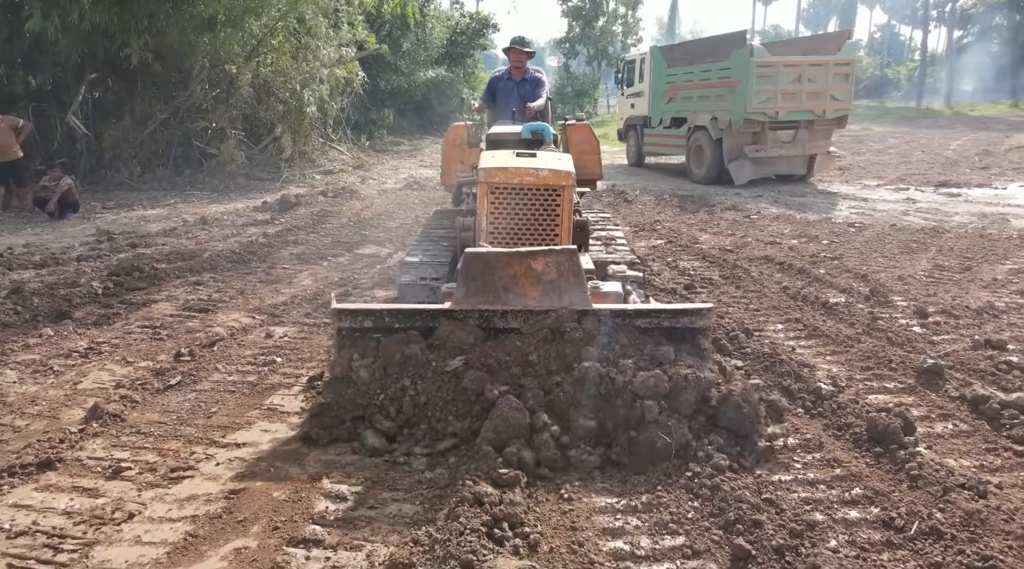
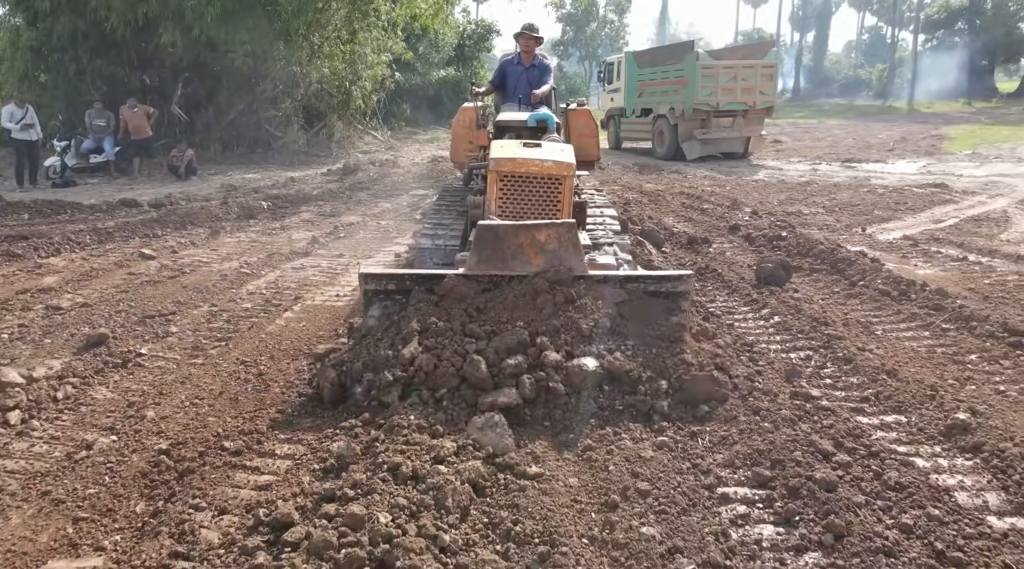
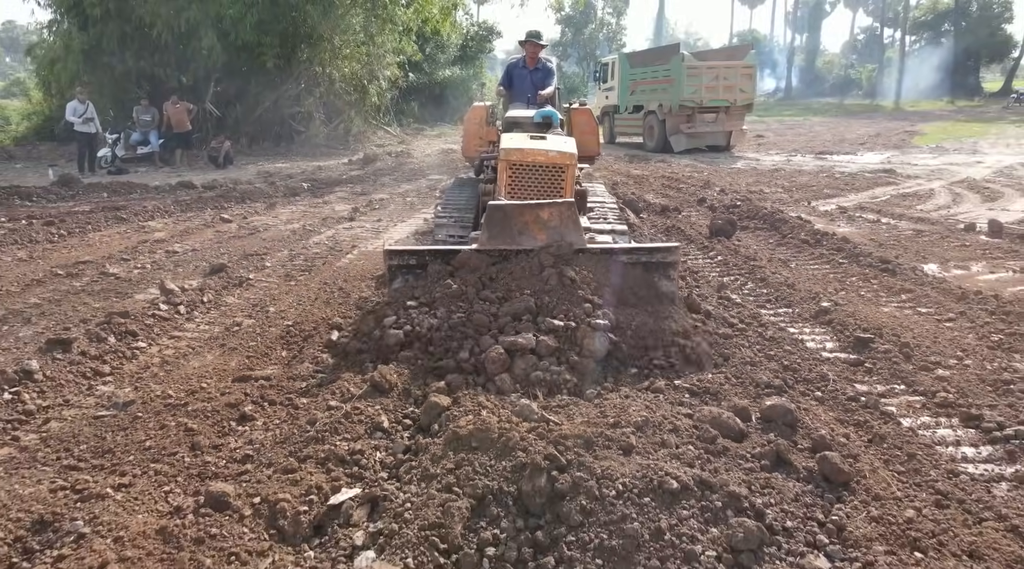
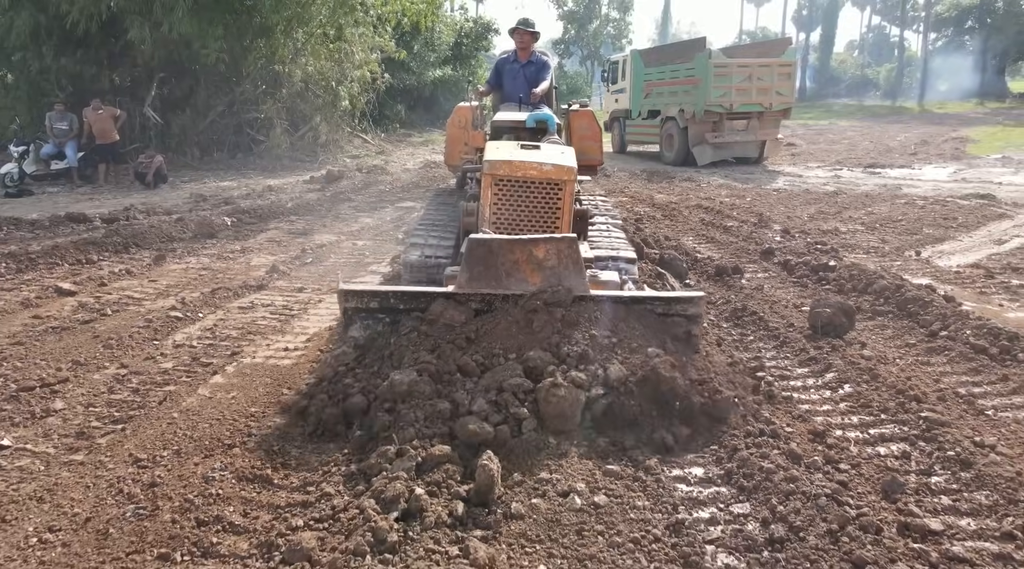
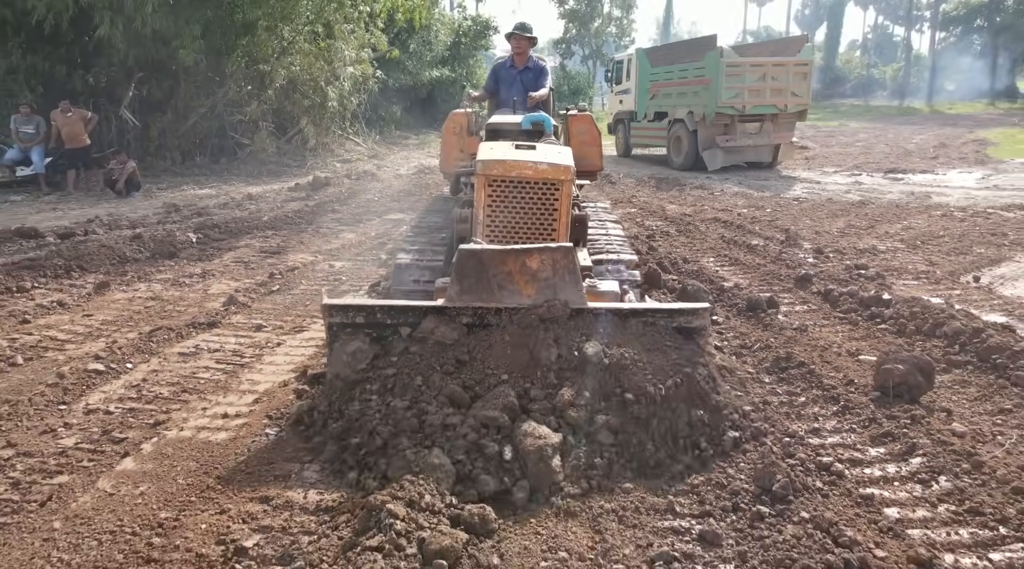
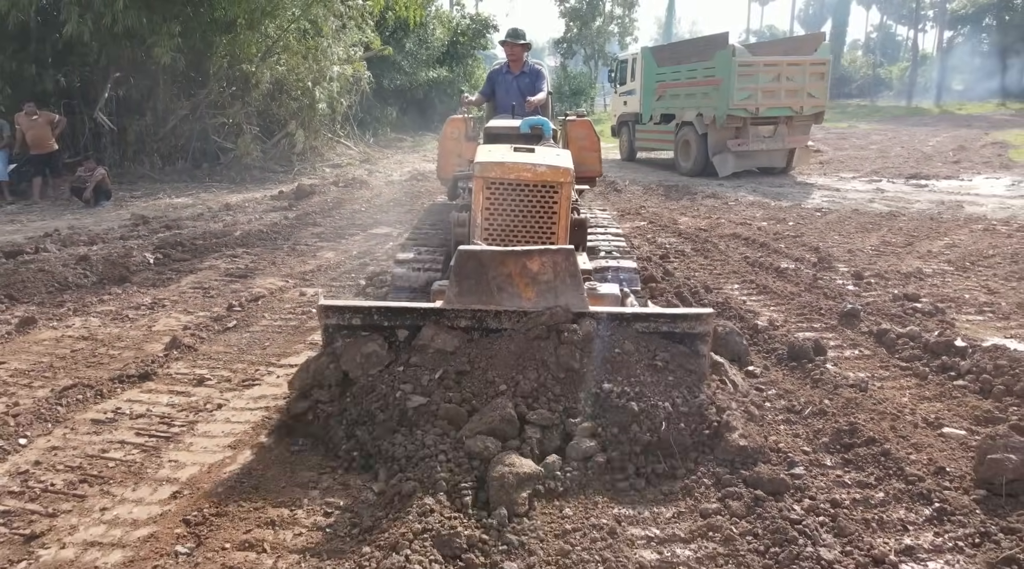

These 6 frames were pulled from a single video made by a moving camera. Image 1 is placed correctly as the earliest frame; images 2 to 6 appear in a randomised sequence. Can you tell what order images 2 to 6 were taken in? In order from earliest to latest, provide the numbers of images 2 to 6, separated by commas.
6, 5, 4, 2, 3
